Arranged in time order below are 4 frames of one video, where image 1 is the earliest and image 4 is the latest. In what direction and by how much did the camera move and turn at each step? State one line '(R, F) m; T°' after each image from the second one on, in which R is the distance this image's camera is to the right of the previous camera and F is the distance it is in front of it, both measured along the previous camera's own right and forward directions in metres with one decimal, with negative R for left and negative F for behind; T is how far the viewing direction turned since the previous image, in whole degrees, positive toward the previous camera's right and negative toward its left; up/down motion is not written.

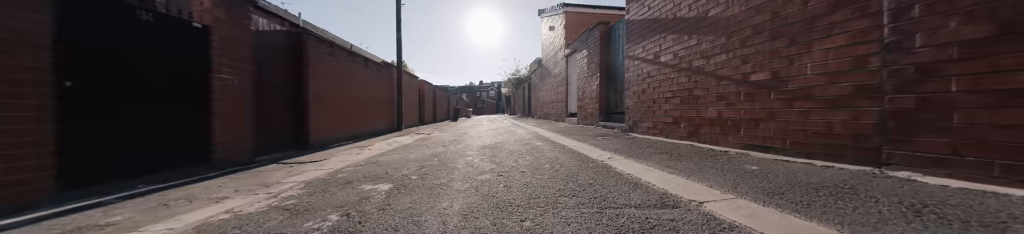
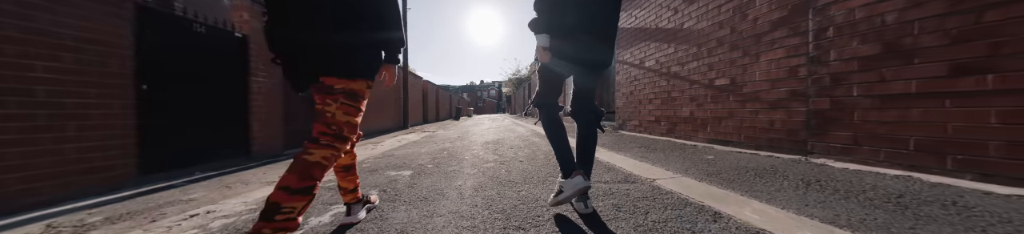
(0.0, -0.4) m; 0°
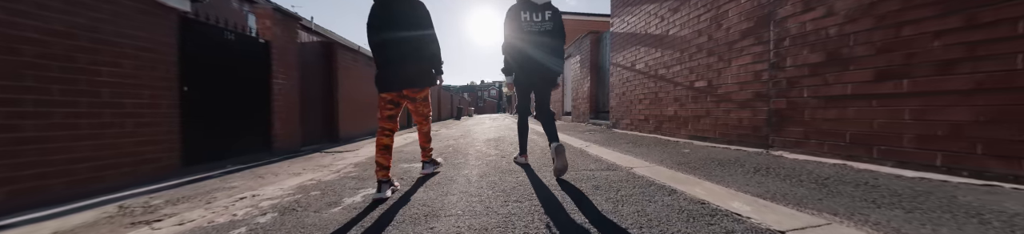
(0.0, -0.3) m; 0°
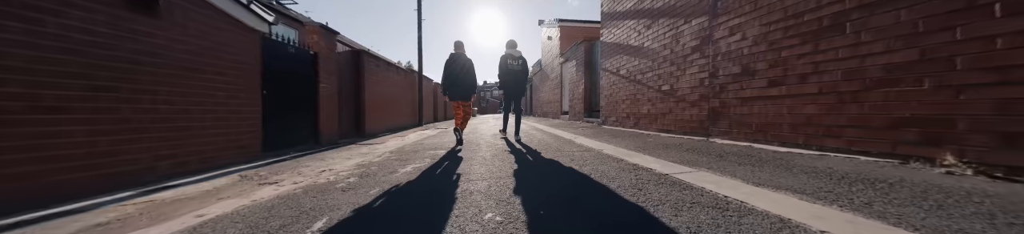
(0.0, -0.7) m; -1°
